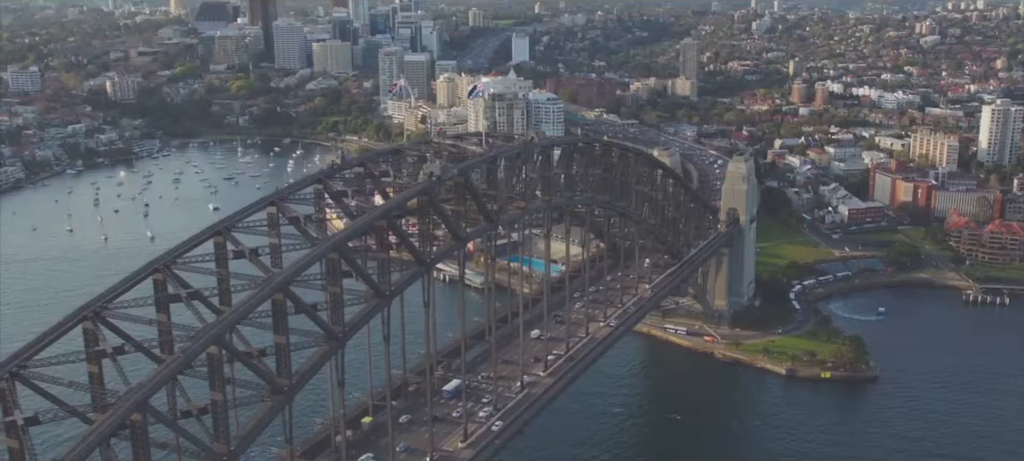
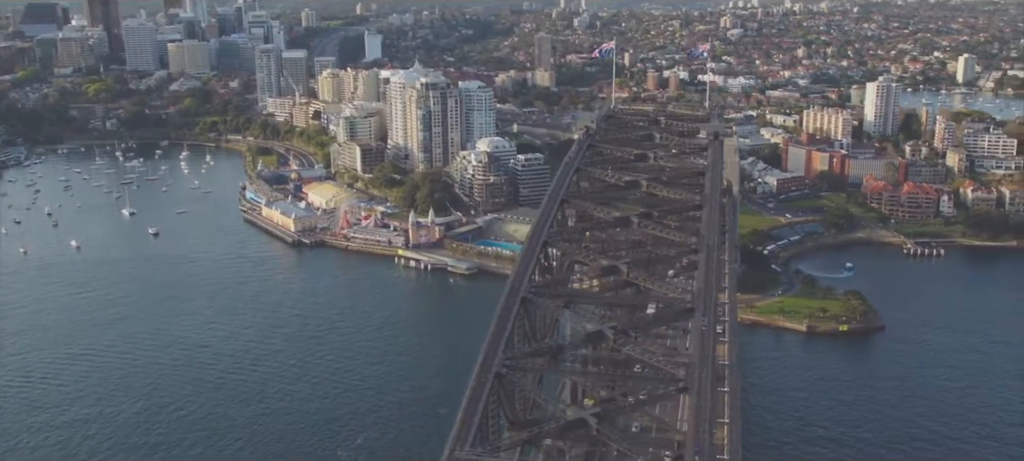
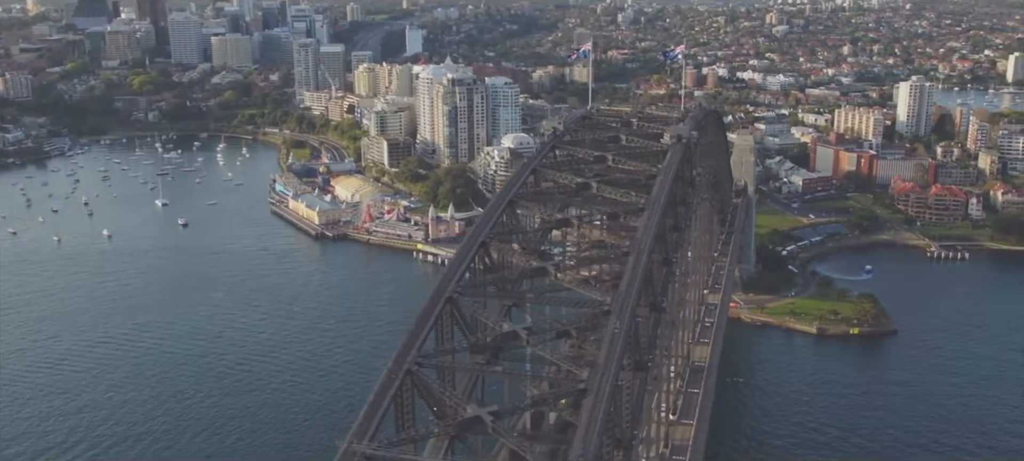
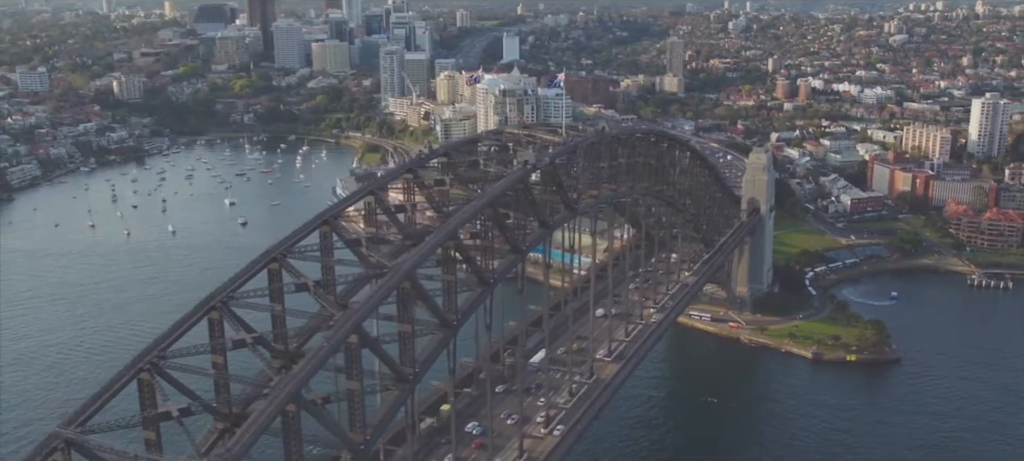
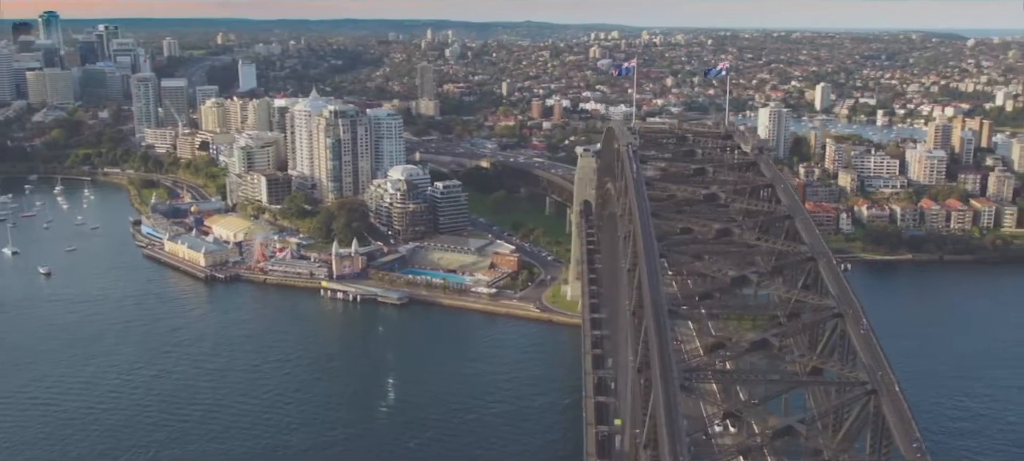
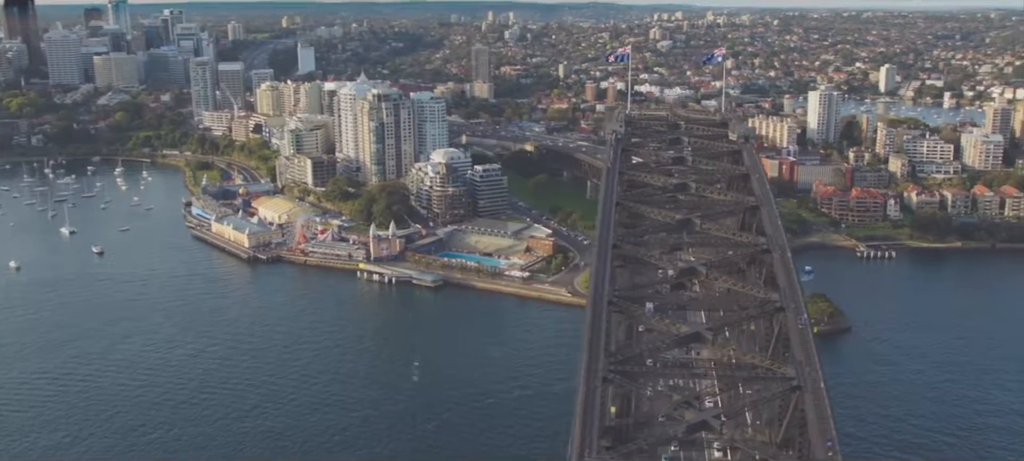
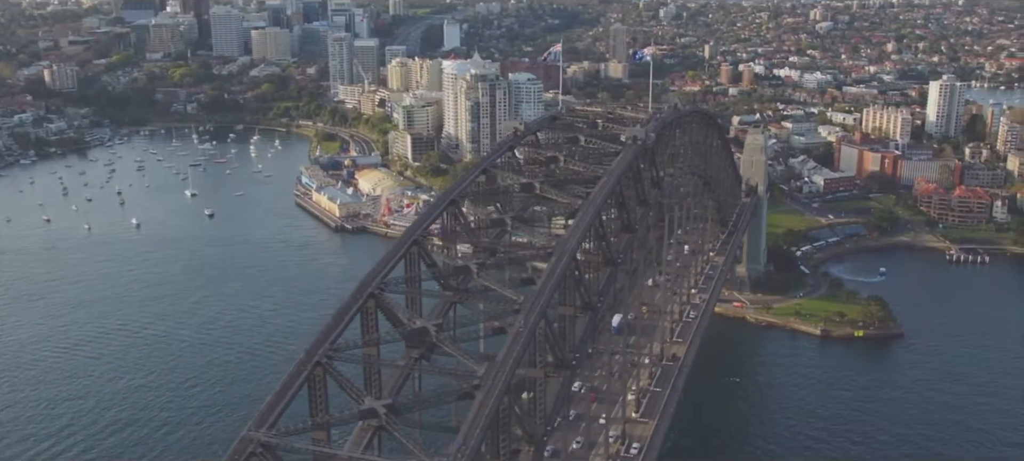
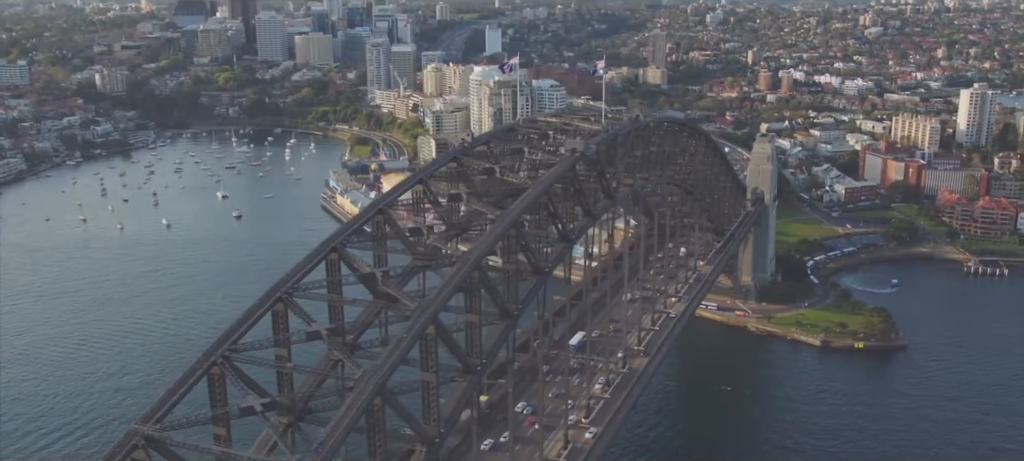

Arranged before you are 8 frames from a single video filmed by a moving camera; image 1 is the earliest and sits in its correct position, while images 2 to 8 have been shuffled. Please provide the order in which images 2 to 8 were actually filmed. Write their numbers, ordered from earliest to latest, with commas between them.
4, 8, 7, 3, 2, 6, 5
